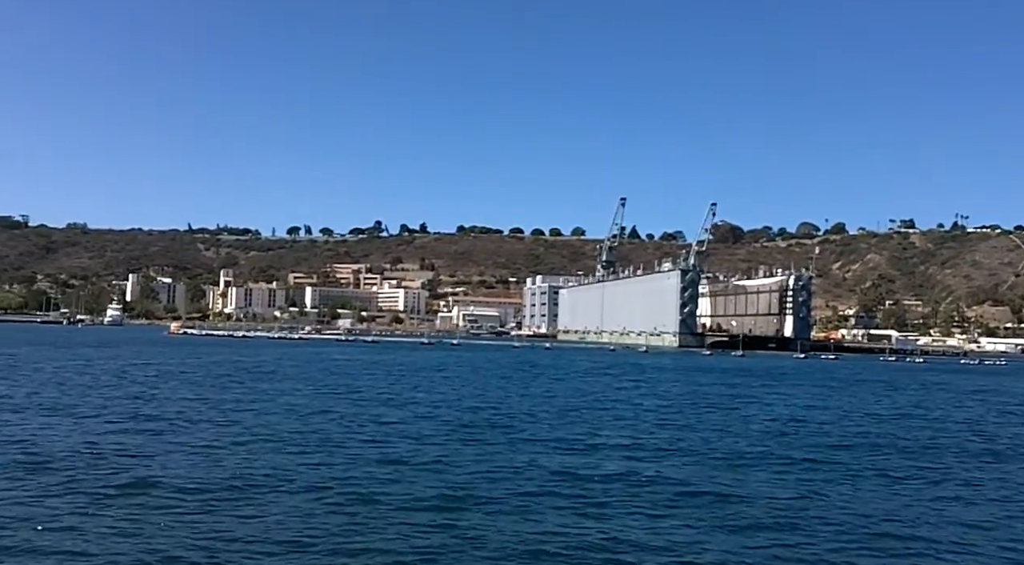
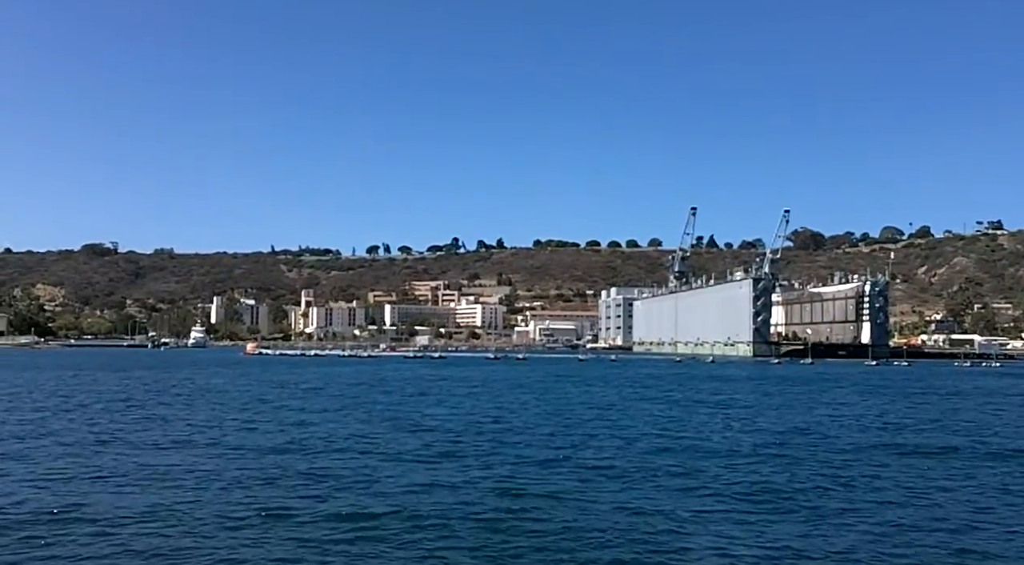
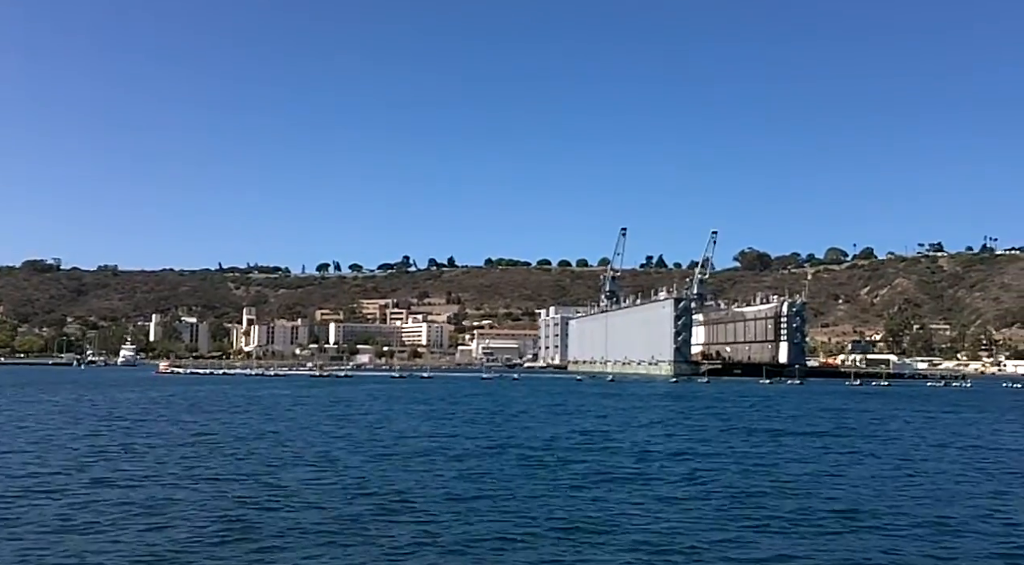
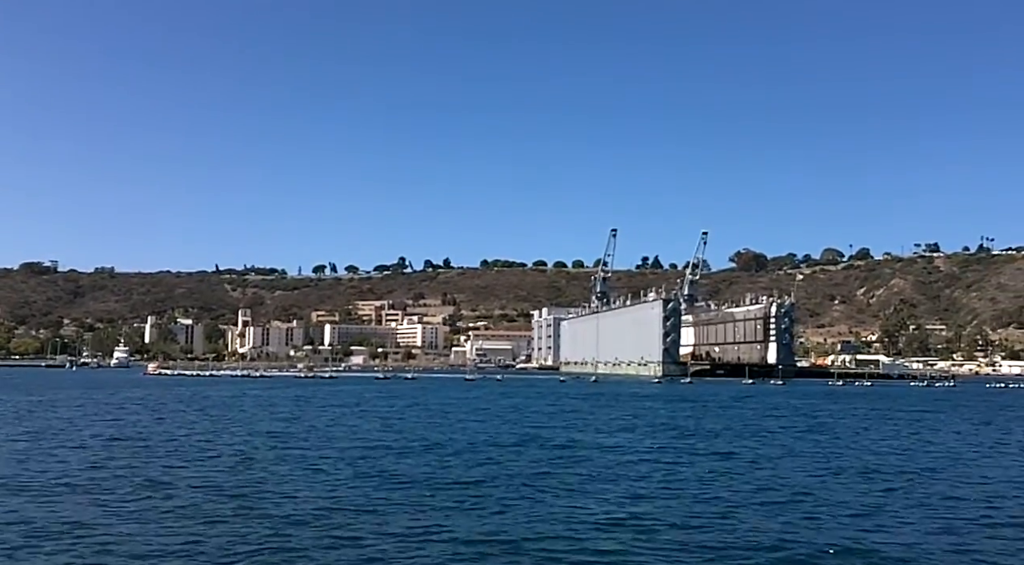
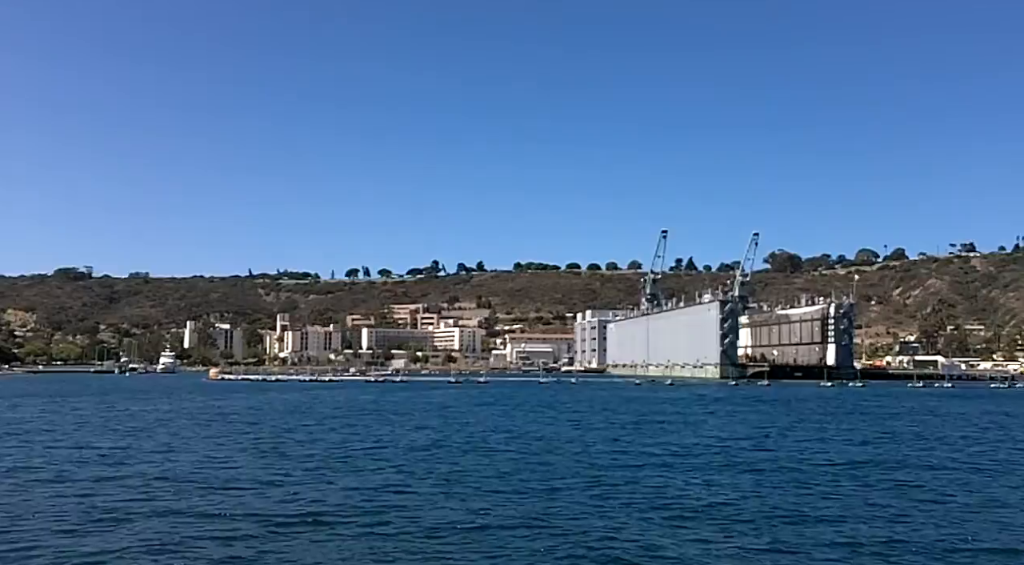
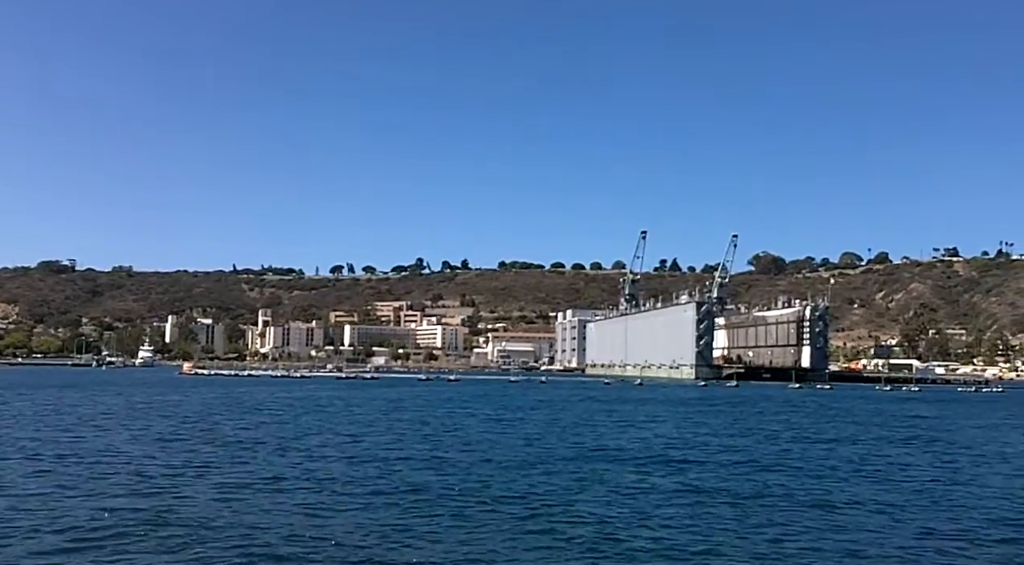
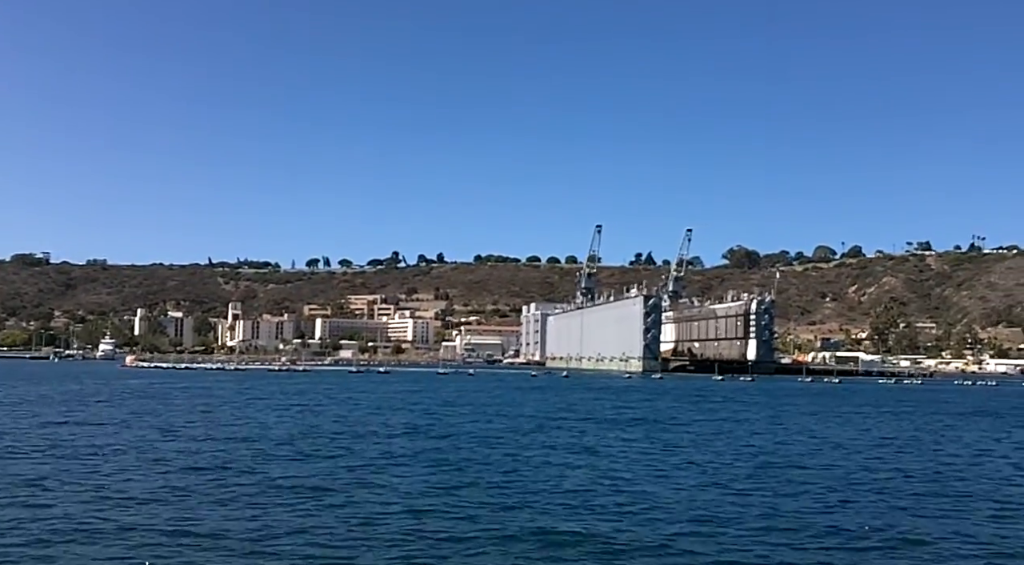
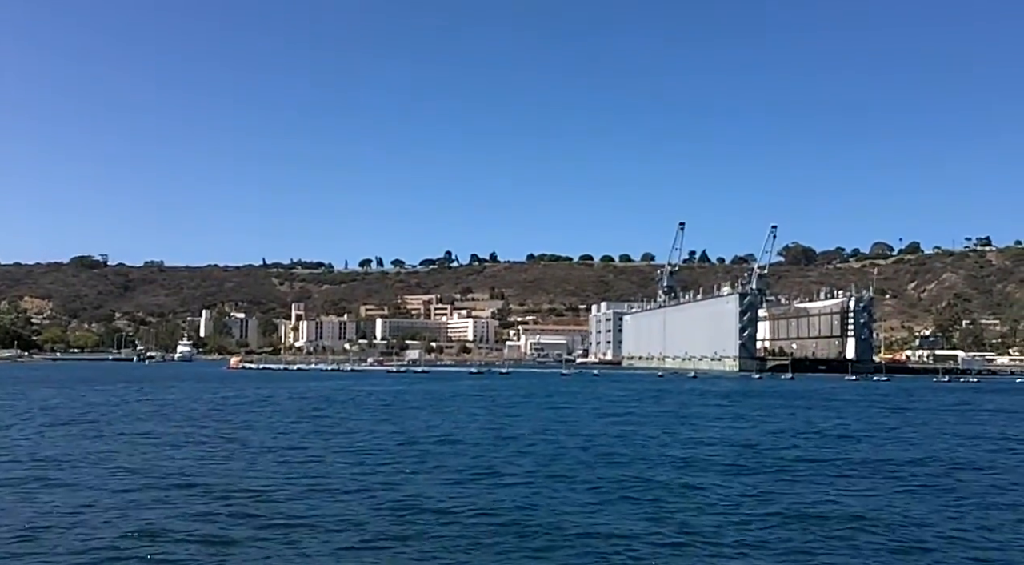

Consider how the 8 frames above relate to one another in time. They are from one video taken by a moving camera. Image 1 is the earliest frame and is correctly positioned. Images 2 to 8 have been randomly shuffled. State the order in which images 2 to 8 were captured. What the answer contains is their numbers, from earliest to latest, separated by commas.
2, 8, 5, 6, 3, 4, 7
